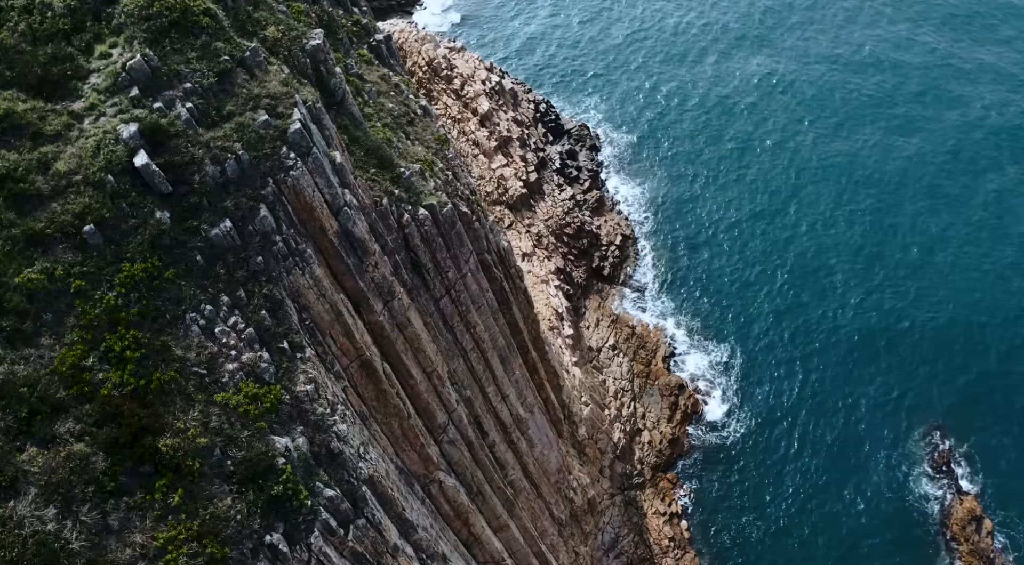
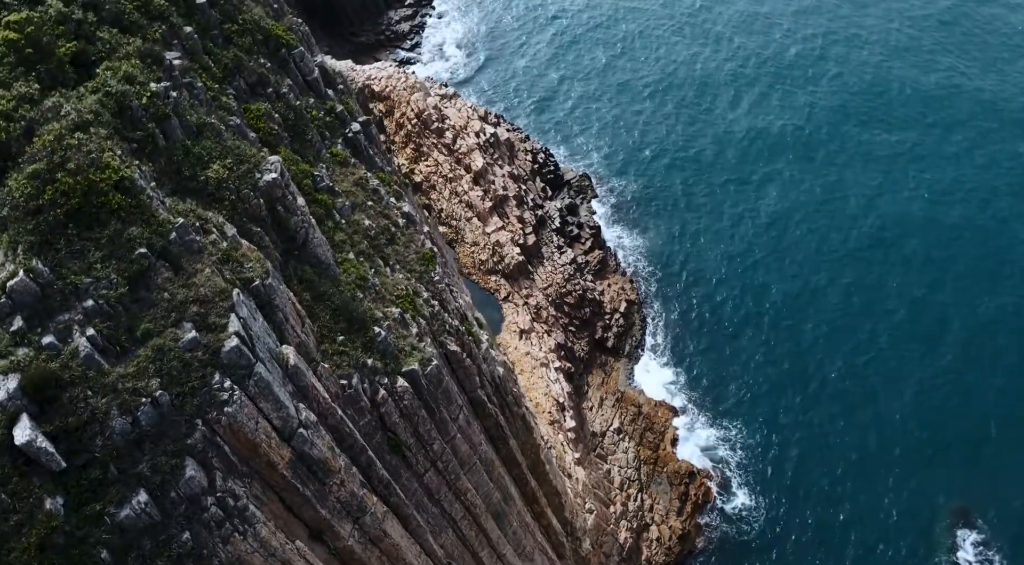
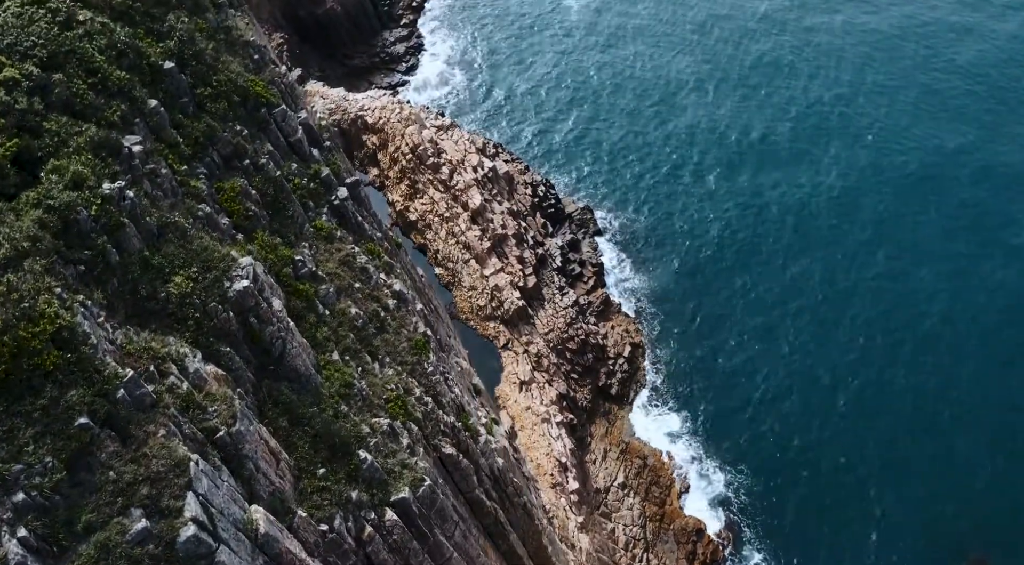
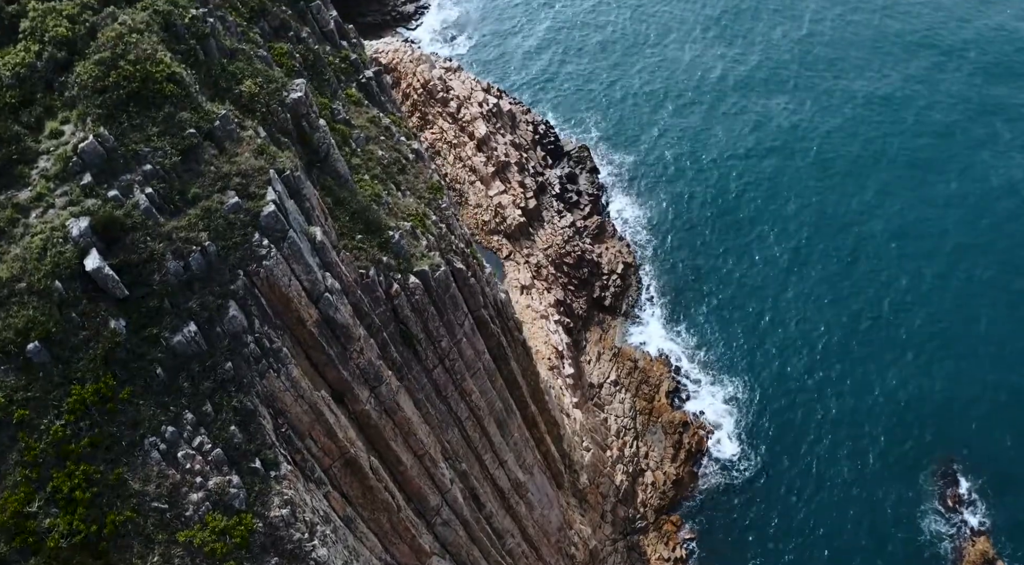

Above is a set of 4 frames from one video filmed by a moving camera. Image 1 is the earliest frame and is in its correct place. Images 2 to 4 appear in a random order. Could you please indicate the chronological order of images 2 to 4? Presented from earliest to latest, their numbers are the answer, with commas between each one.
4, 2, 3
